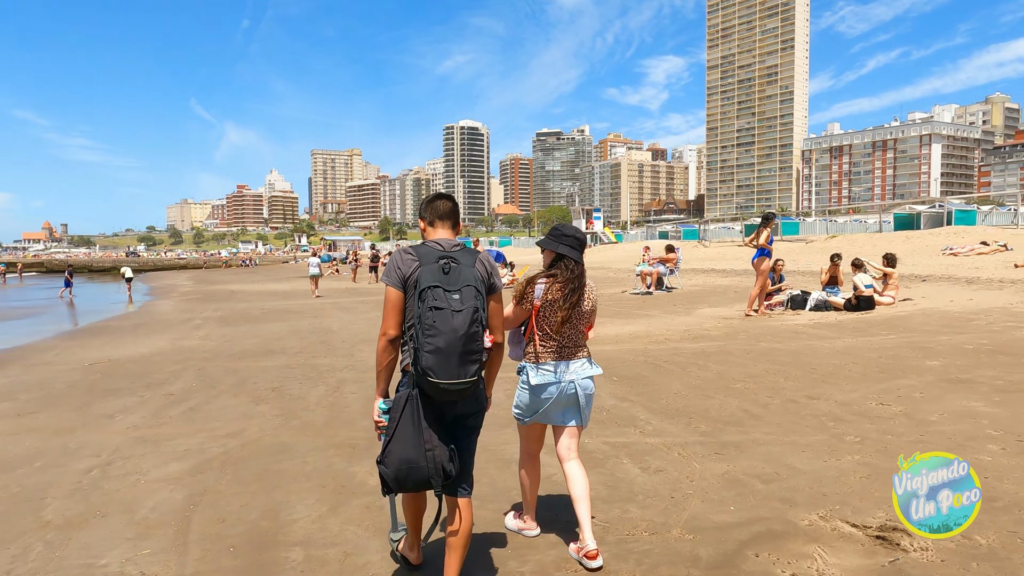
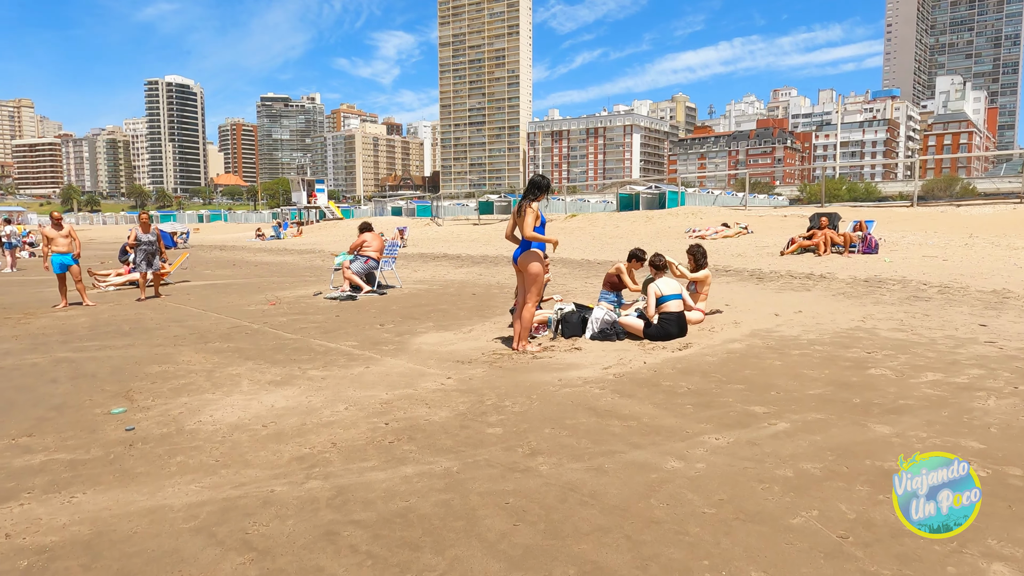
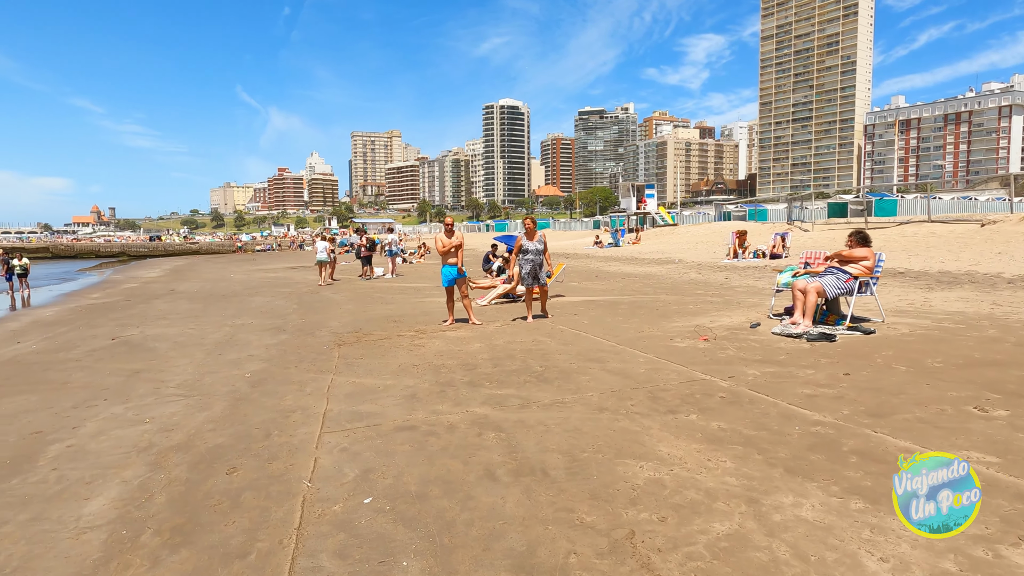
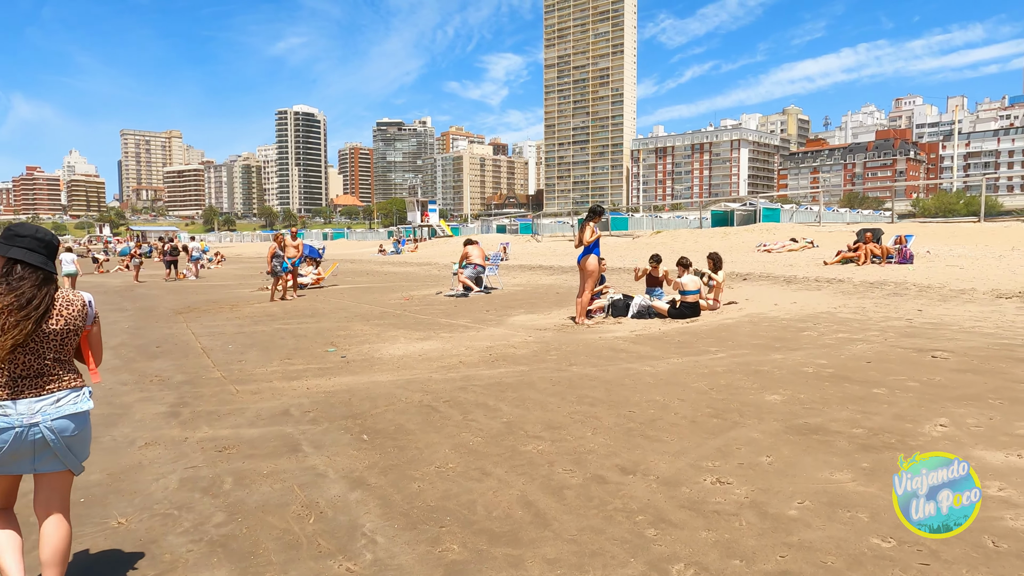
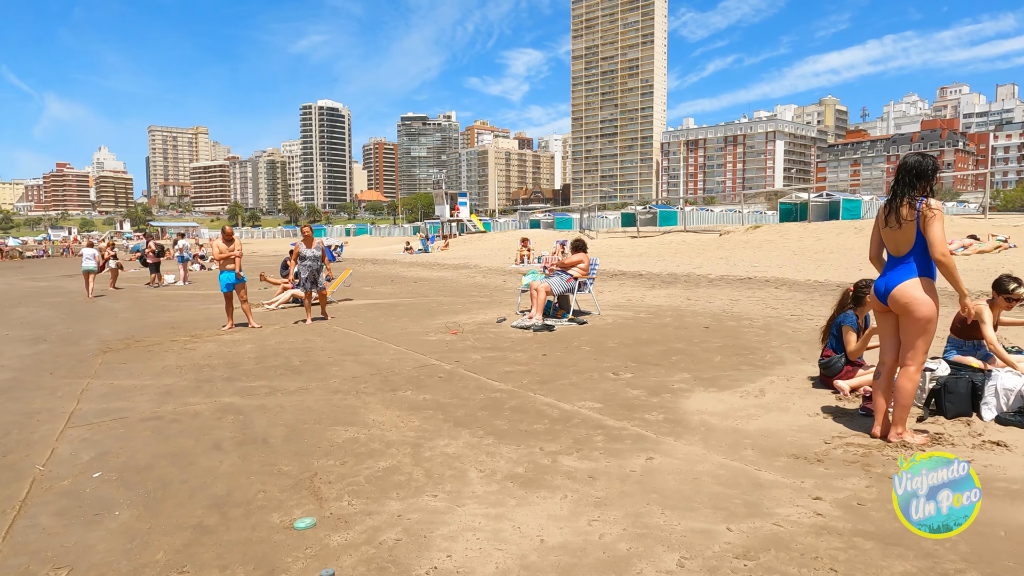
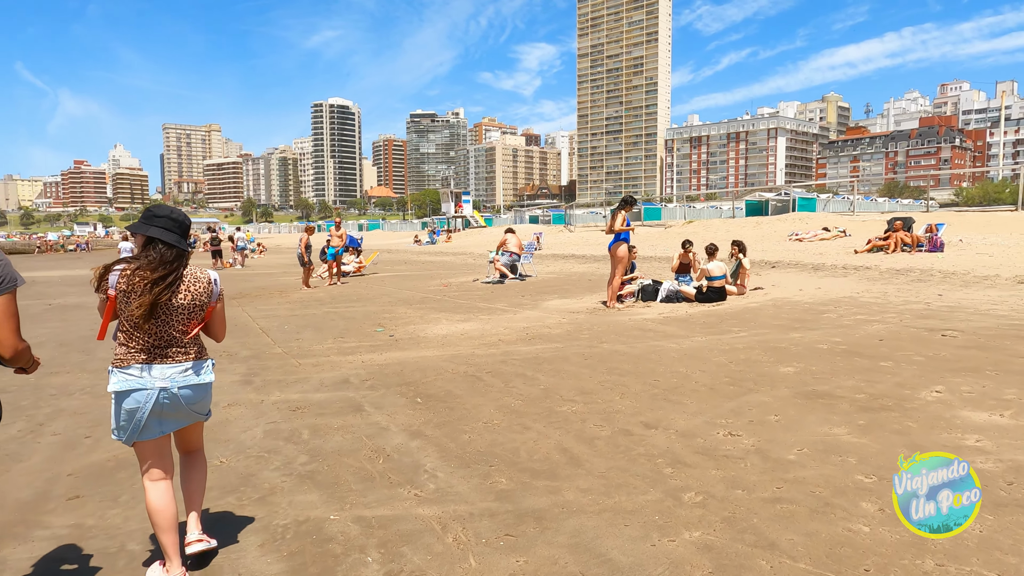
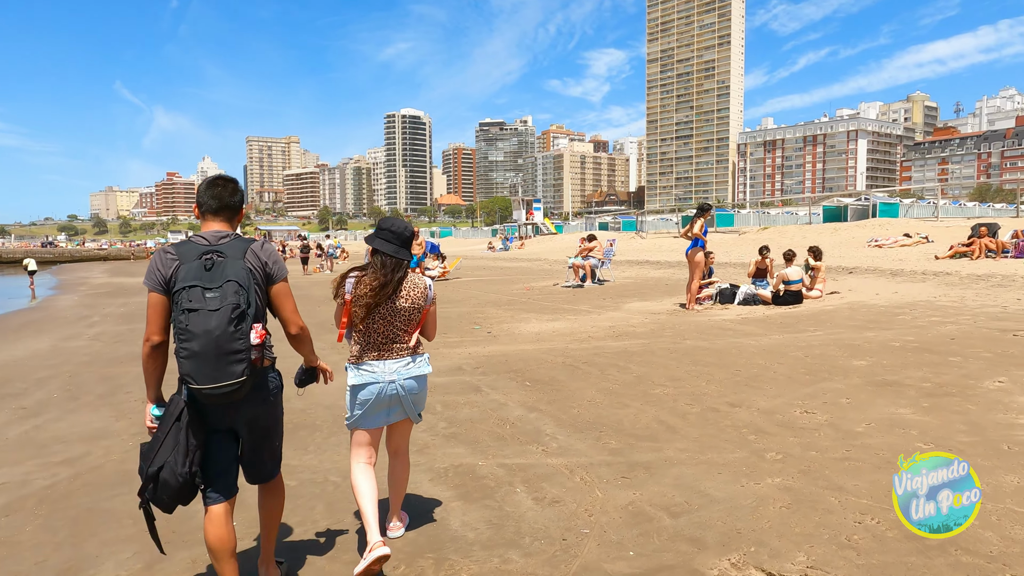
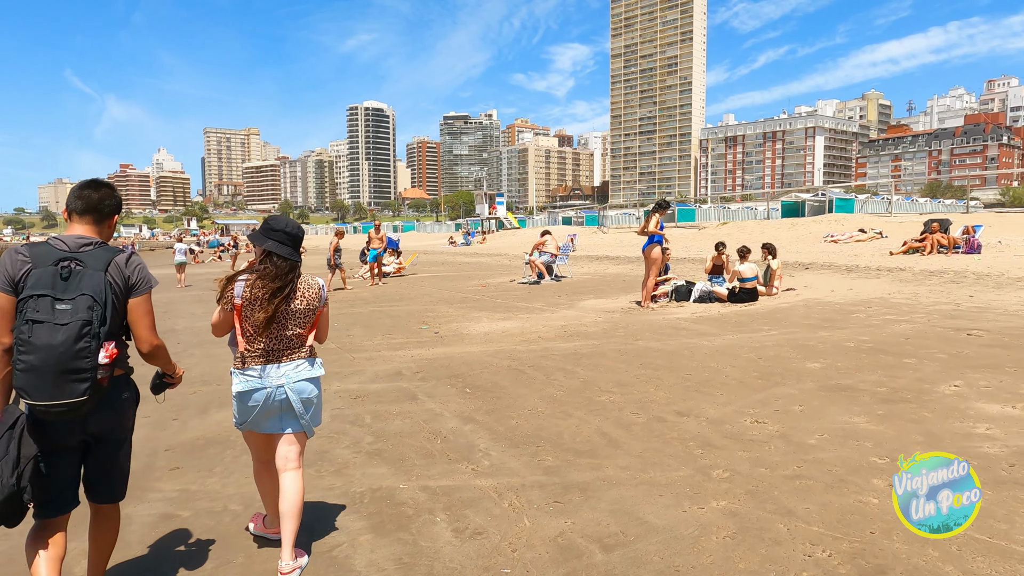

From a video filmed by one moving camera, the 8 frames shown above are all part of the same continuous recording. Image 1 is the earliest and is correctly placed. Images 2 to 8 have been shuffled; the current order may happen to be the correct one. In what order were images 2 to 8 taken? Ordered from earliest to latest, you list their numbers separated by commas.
7, 8, 6, 4, 2, 5, 3
